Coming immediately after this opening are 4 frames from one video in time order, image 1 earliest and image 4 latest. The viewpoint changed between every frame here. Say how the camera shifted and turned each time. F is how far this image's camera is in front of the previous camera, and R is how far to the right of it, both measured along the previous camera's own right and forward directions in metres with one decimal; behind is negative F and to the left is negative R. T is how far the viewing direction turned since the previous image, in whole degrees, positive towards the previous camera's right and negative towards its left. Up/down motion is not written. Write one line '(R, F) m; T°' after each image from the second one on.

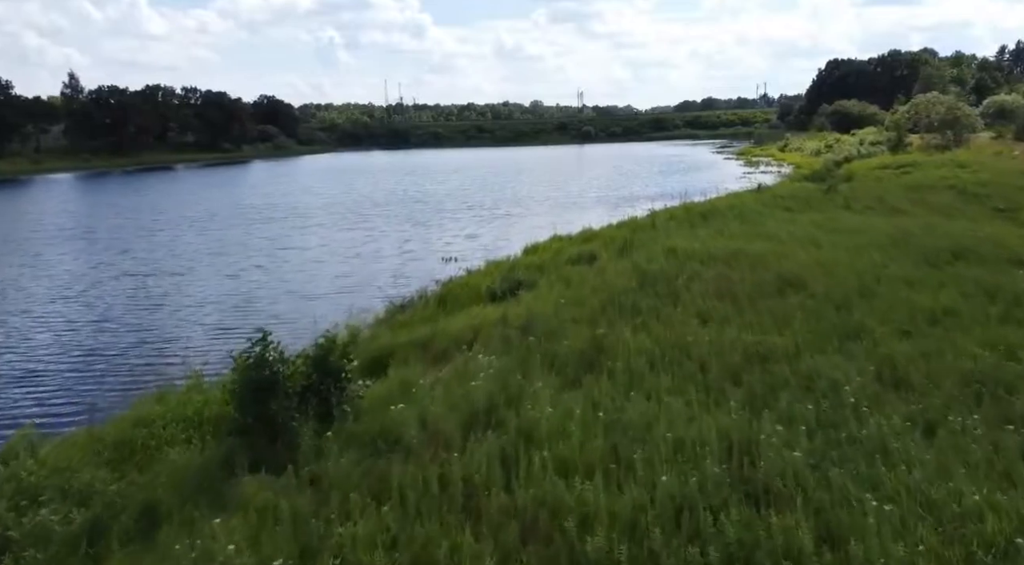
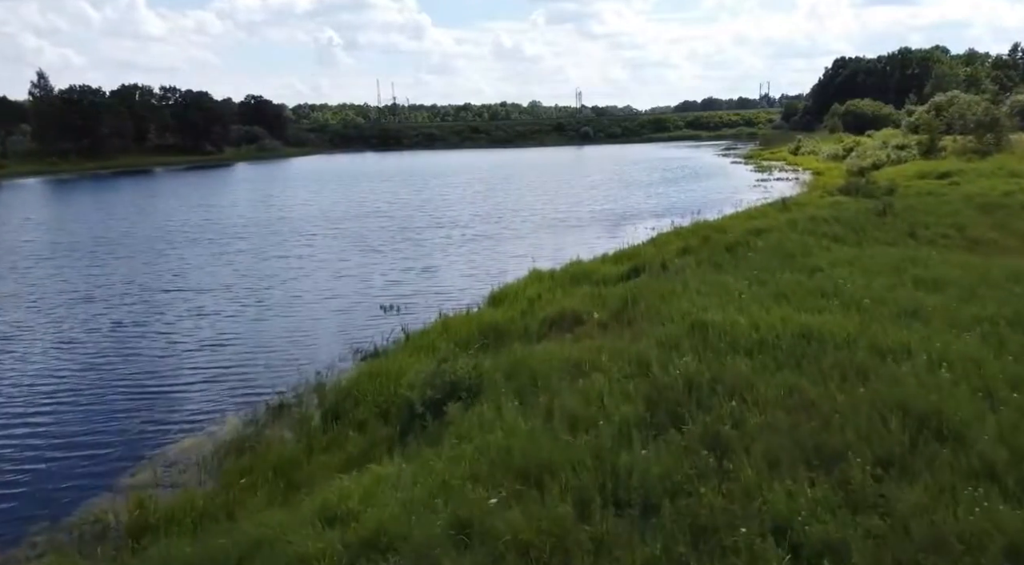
(+0.9, +7.2) m; 0°
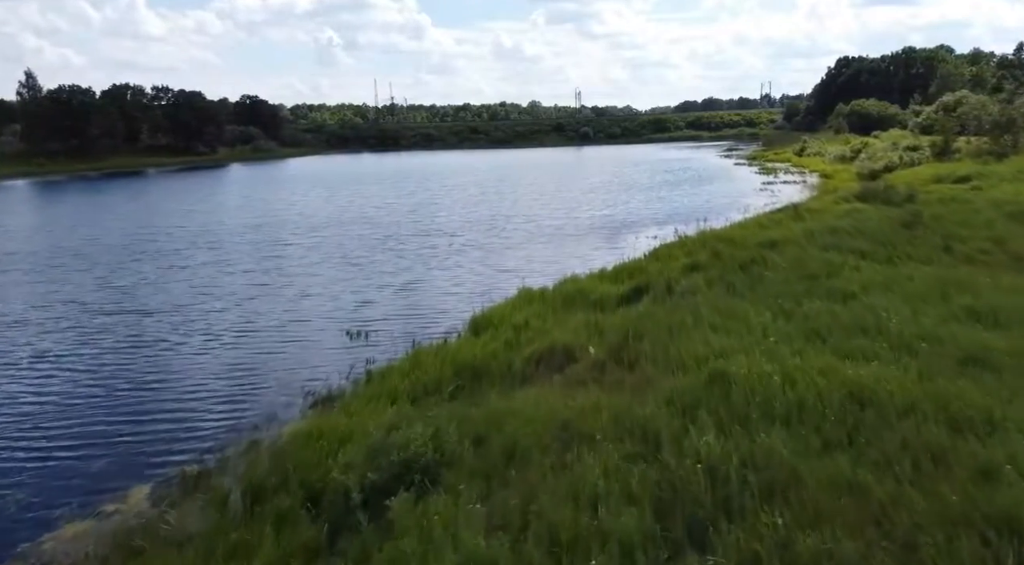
(+0.3, +2.6) m; 0°
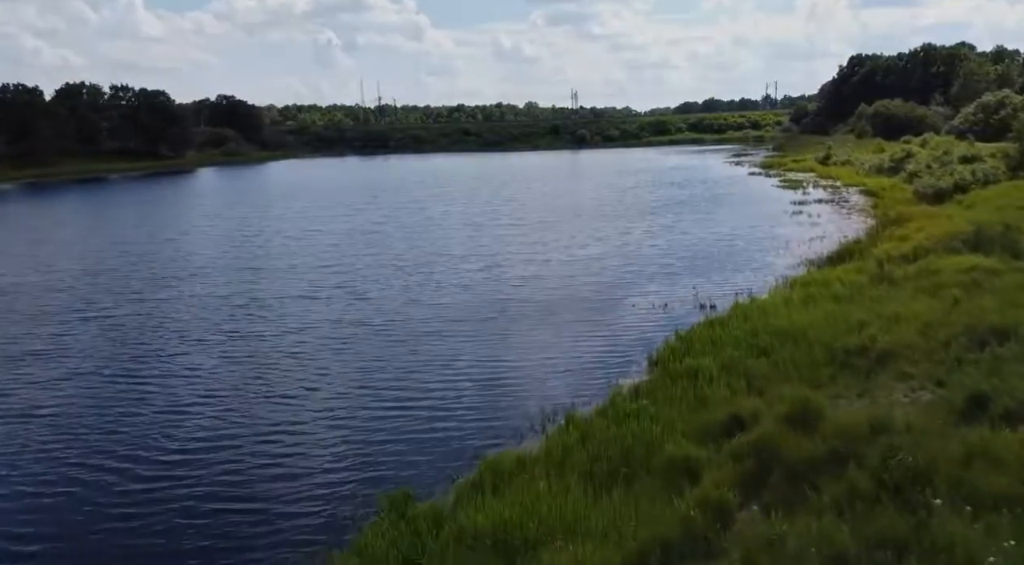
(+1.6, +11.7) m; 0°
